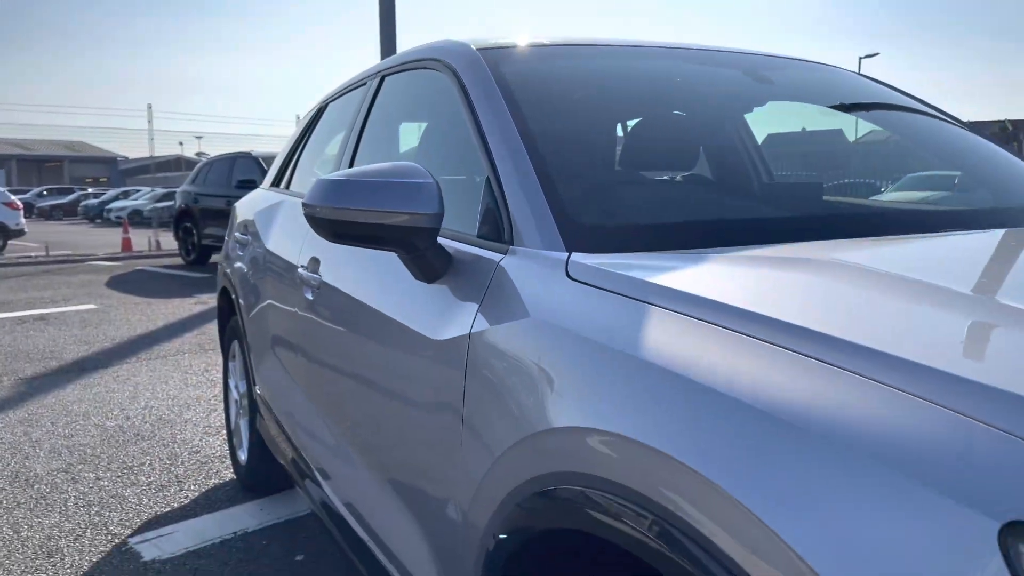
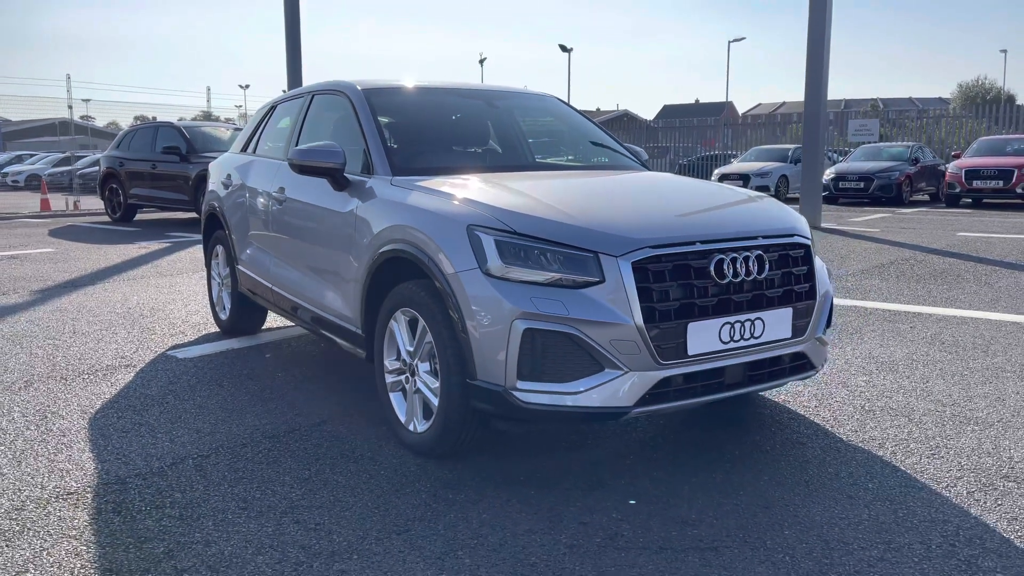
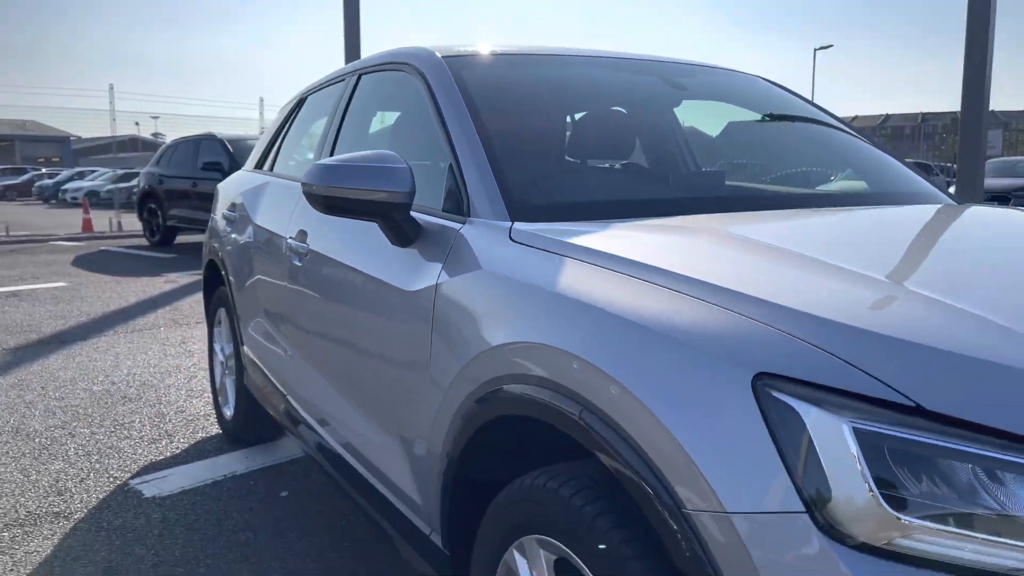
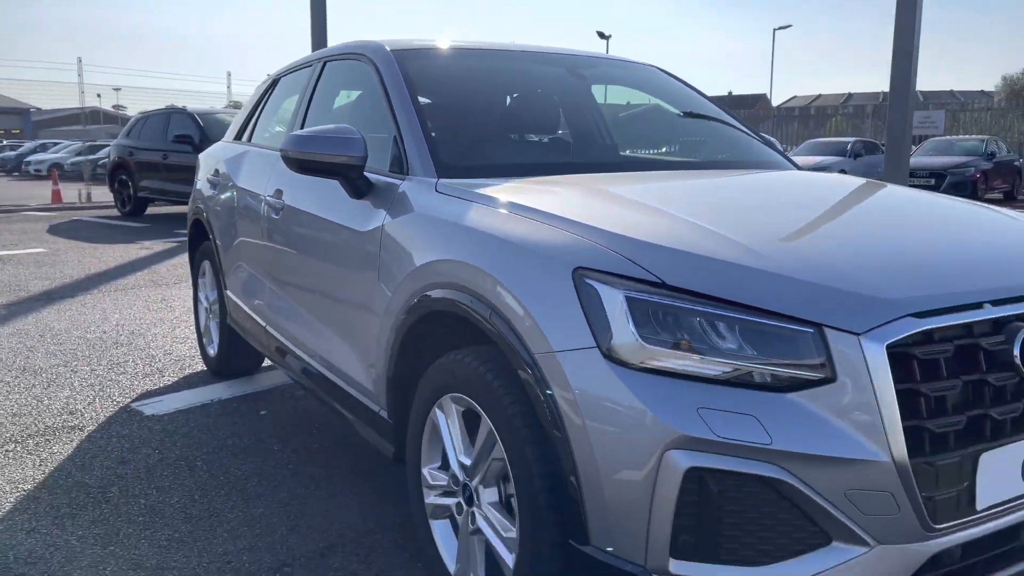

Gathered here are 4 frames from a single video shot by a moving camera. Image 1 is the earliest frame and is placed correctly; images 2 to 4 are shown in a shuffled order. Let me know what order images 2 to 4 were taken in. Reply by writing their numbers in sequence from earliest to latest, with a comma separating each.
3, 4, 2
